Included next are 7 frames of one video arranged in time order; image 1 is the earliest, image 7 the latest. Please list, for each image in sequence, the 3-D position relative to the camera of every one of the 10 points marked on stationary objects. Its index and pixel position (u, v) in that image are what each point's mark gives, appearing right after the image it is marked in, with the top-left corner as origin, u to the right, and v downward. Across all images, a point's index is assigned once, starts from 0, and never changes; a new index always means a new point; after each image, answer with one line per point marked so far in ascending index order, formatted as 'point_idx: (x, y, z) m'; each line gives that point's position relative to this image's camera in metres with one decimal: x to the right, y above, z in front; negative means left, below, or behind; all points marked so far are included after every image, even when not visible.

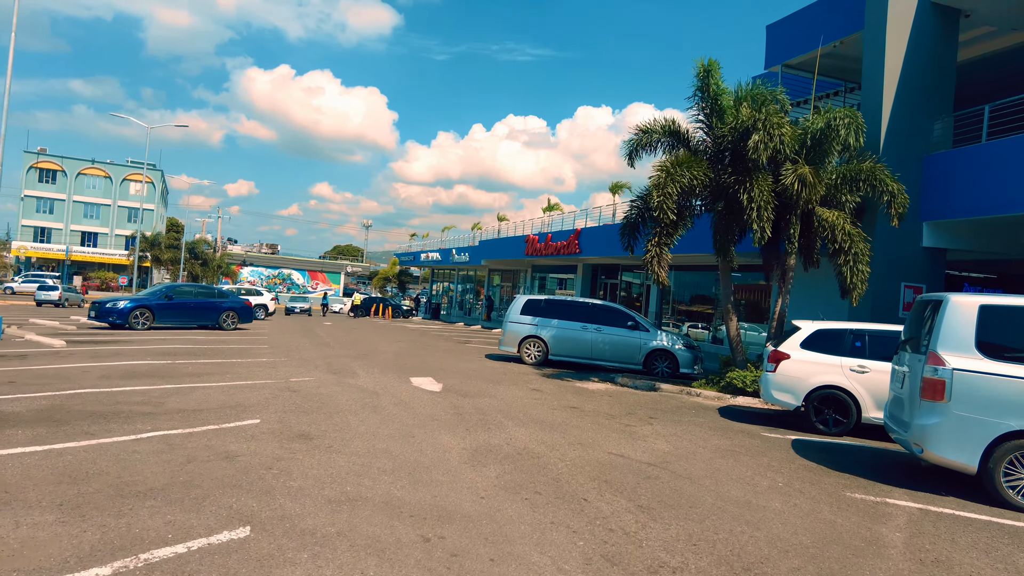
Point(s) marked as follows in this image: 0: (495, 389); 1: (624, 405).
0: (-0.3, -1.7, +11.3) m
1: (+1.8, -1.9, +10.4) m
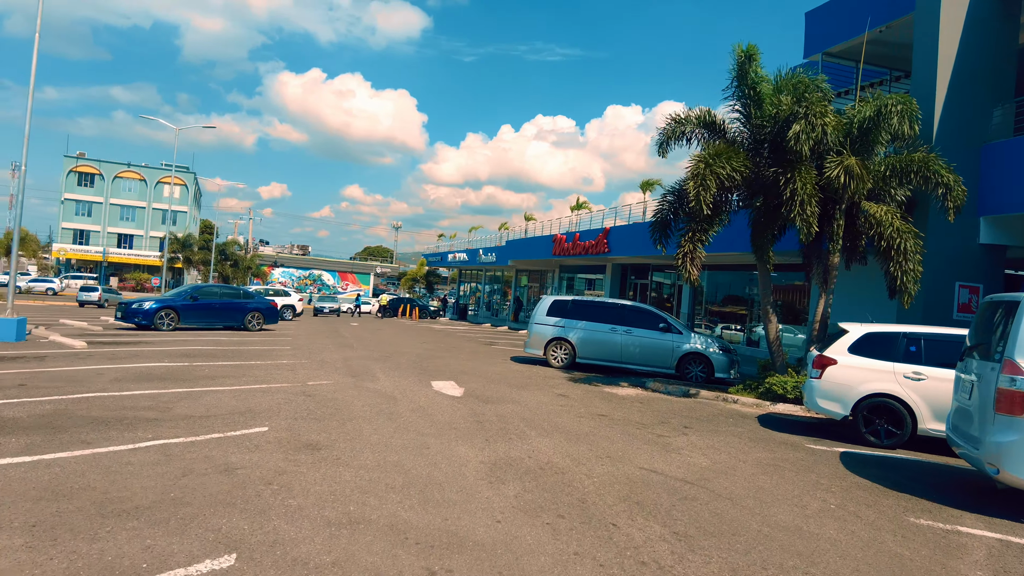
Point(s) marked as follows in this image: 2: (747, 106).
0: (+0.1, -1.7, +10.8) m
1: (+2.1, -1.9, +9.8) m
2: (+4.3, +3.4, +12.2) m
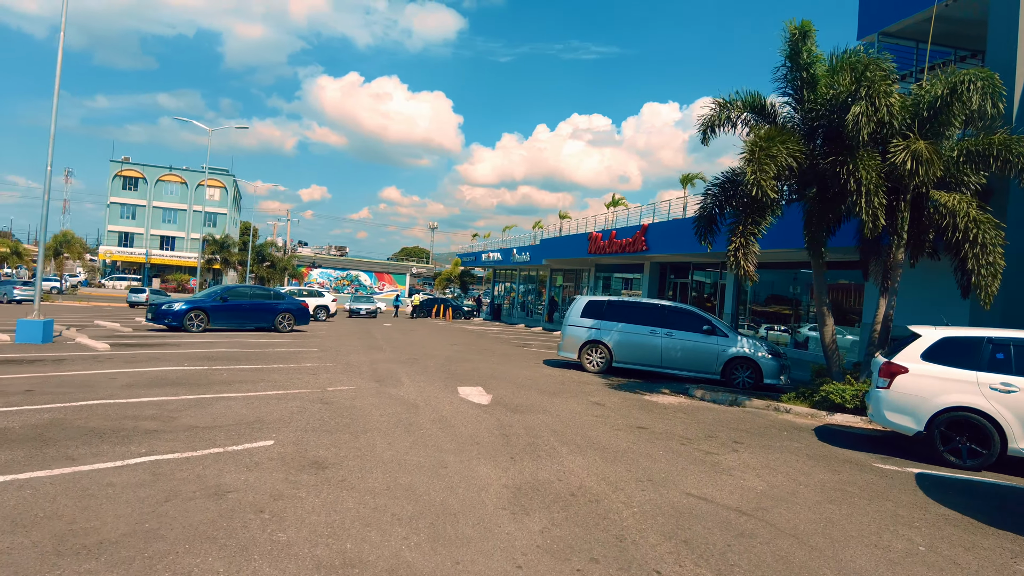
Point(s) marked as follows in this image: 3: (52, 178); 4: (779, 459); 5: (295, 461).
0: (+0.6, -1.7, +10.0) m
1: (+2.5, -1.9, +8.9) m
2: (+4.9, +3.4, +11.1) m
3: (-10.7, +2.5, +15.2) m
4: (+3.0, -1.9, +7.3) m
5: (-2.0, -1.6, +6.0) m
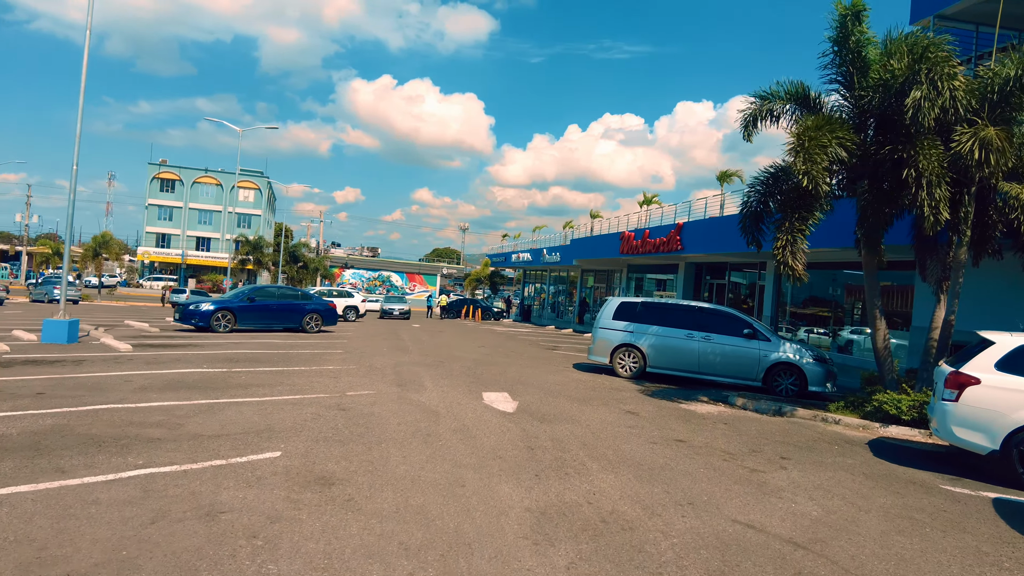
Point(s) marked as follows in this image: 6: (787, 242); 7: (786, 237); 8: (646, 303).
0: (+1.0, -1.8, +9.4) m
1: (+2.9, -1.9, +8.2) m
2: (+5.3, +3.4, +10.3) m
3: (-10.0, +2.5, +15.1) m
4: (+3.2, -1.9, +6.6) m
5: (-1.8, -1.6, +5.5) m
6: (+4.5, +0.7, +10.7) m
7: (+4.4, +0.8, +10.7) m
8: (+2.8, -0.3, +13.7) m
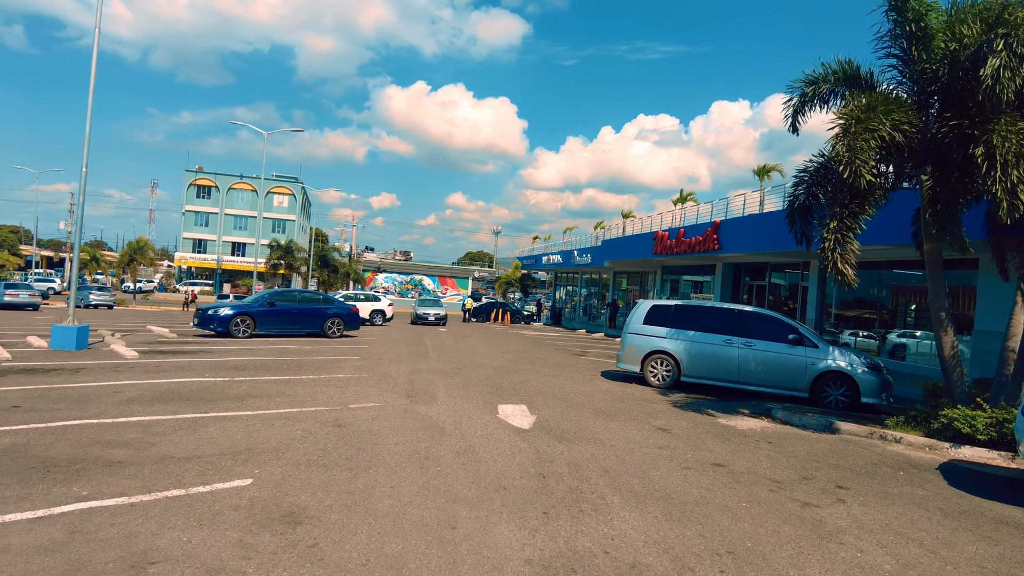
0: (+1.2, -1.8, +8.5) m
1: (+3.0, -1.9, +7.1) m
2: (+5.5, +3.3, +9.2) m
3: (-9.5, +2.4, +14.7) m
4: (+3.3, -1.9, +5.5) m
5: (-1.8, -1.6, +4.7) m
6: (+4.7, +0.7, +9.6) m
7: (+4.7, +0.8, +9.6) m
8: (+3.2, -0.3, +12.6) m
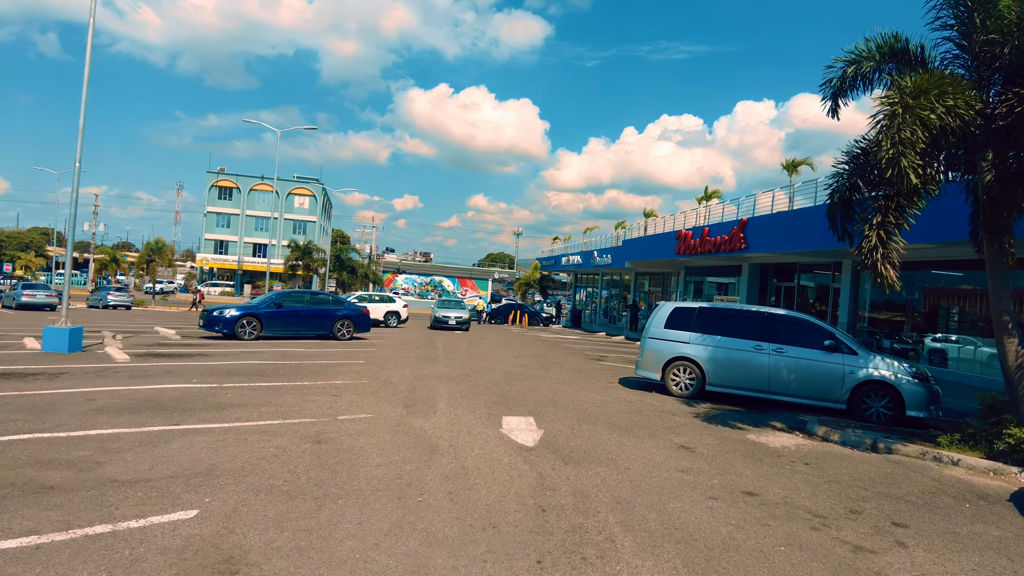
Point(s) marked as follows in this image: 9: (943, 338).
0: (+1.2, -1.8, +7.5) m
1: (+3.0, -1.9, +6.2) m
2: (+5.6, +3.3, +8.1) m
3: (-9.3, +2.4, +14.2) m
4: (+3.2, -1.9, +4.5) m
5: (-1.8, -1.6, +3.9) m
6: (+4.8, +0.7, +8.5) m
7: (+4.8, +0.8, +8.5) m
8: (+3.4, -0.3, +11.6) m
9: (+11.7, -1.4, +17.8) m
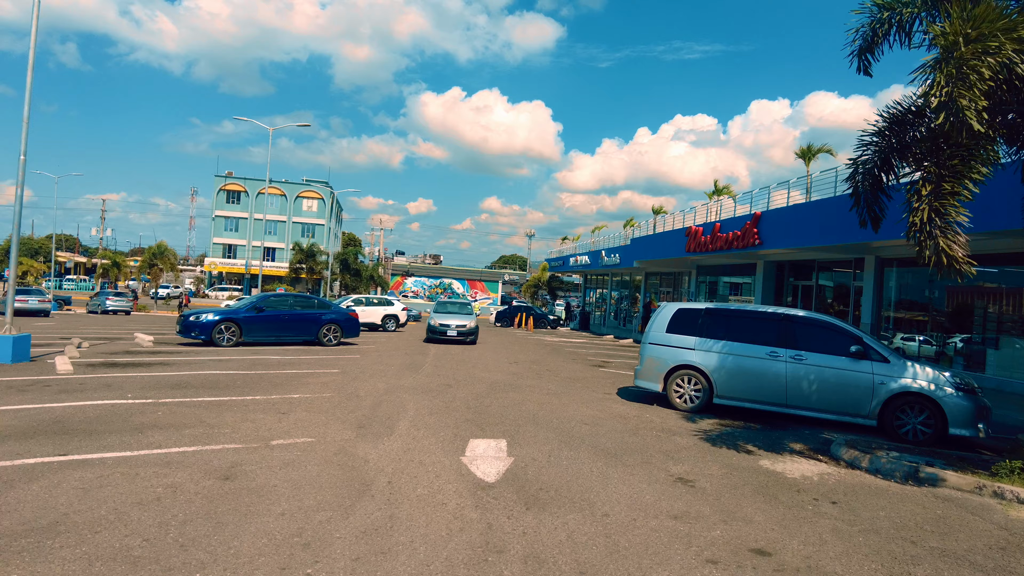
0: (+0.8, -1.8, +6.2) m
1: (+2.6, -1.8, +4.7) m
2: (+5.2, +3.4, +6.7) m
3: (-9.5, +2.3, +13.0) m
4: (+2.8, -1.9, +3.1) m
5: (-2.3, -1.6, +2.6) m
6: (+4.4, +0.8, +7.1) m
7: (+4.4, +0.8, +7.1) m
8: (+3.1, -0.3, +10.2) m
9: (+11.5, -1.4, +16.2) m
